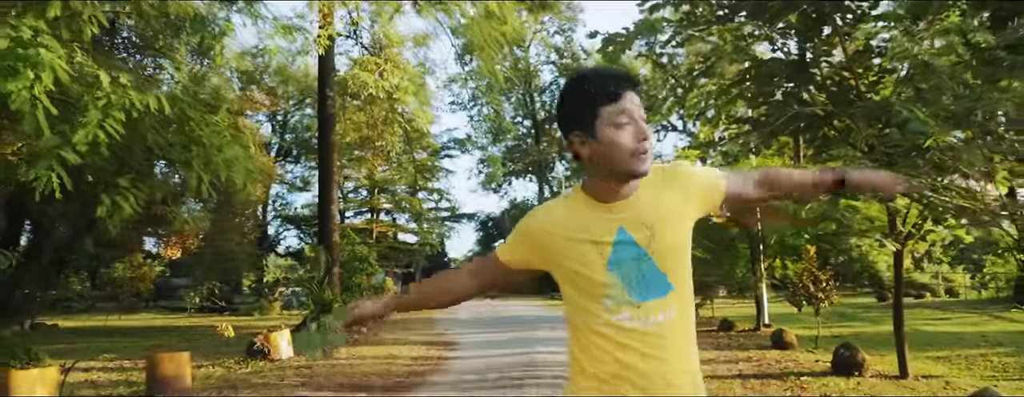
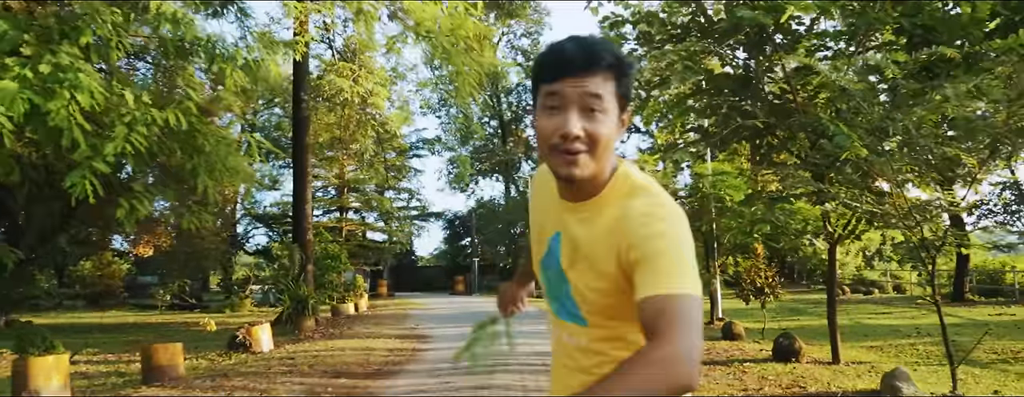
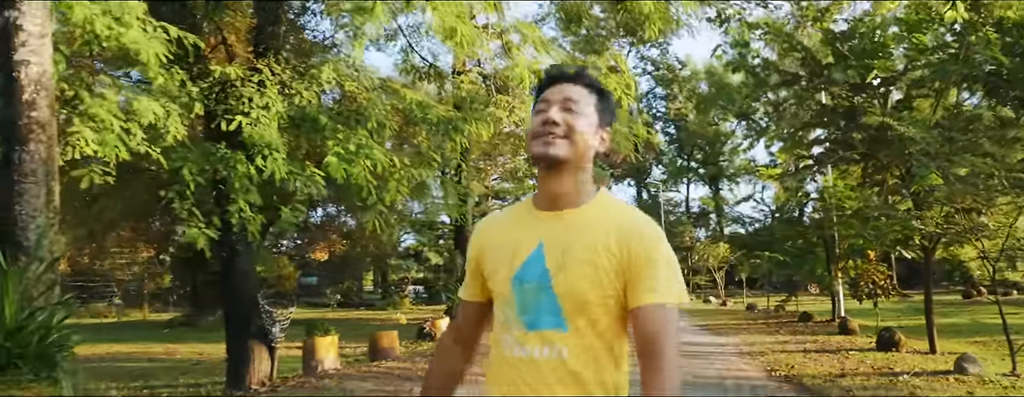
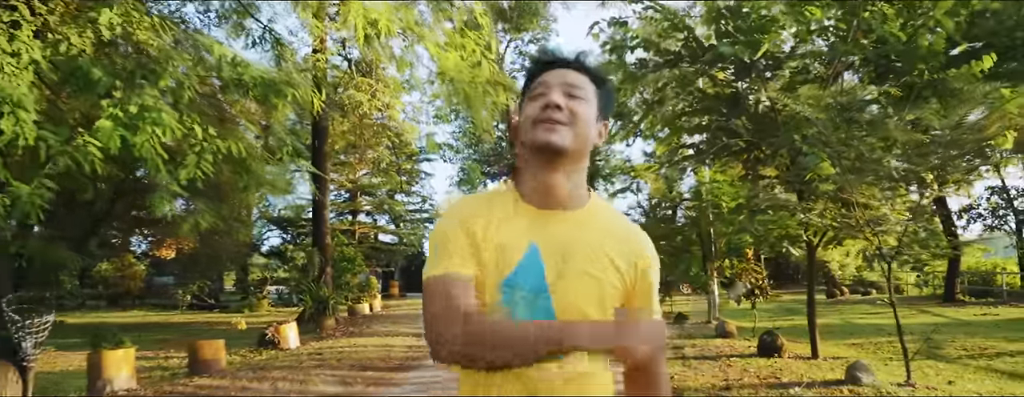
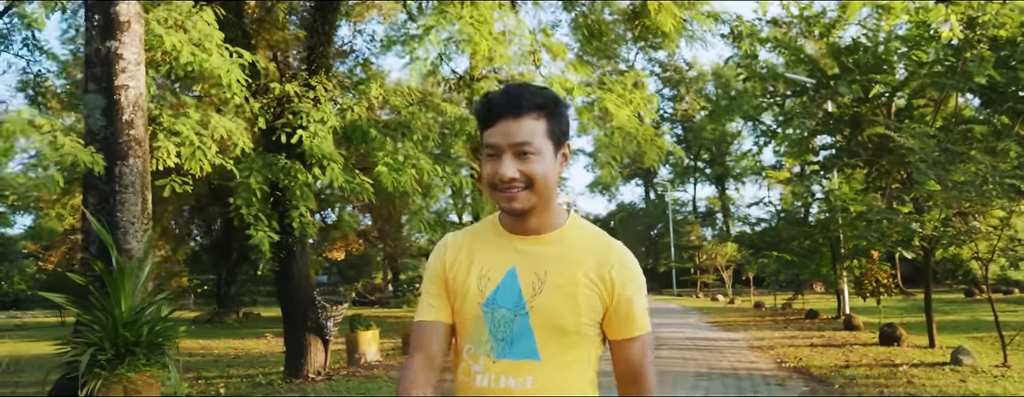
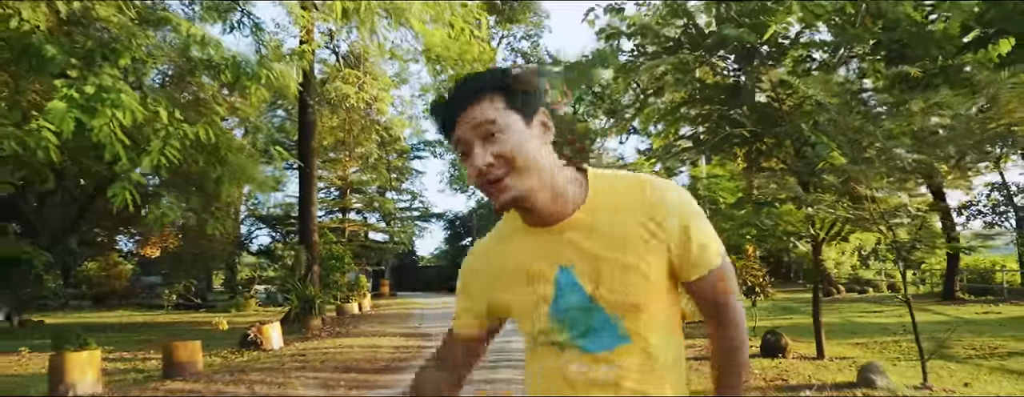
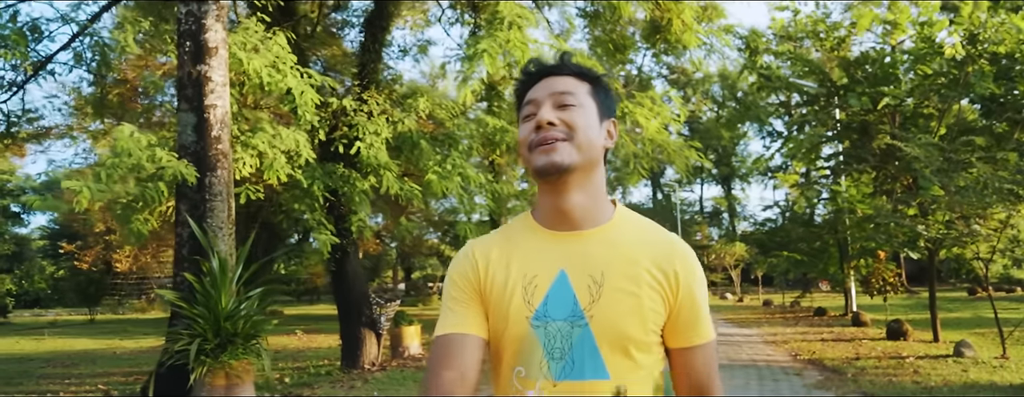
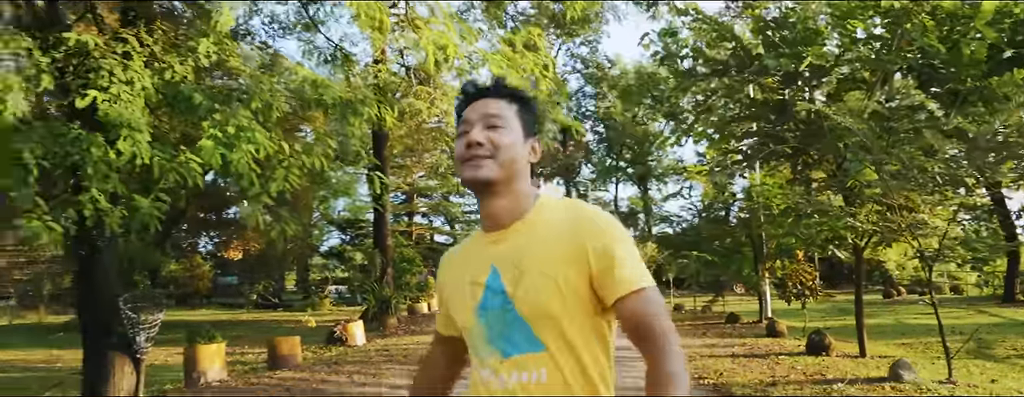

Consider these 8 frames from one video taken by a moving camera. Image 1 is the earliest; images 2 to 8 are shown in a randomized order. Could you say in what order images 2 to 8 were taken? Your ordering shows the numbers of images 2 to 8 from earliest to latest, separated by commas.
2, 6, 4, 8, 3, 5, 7
